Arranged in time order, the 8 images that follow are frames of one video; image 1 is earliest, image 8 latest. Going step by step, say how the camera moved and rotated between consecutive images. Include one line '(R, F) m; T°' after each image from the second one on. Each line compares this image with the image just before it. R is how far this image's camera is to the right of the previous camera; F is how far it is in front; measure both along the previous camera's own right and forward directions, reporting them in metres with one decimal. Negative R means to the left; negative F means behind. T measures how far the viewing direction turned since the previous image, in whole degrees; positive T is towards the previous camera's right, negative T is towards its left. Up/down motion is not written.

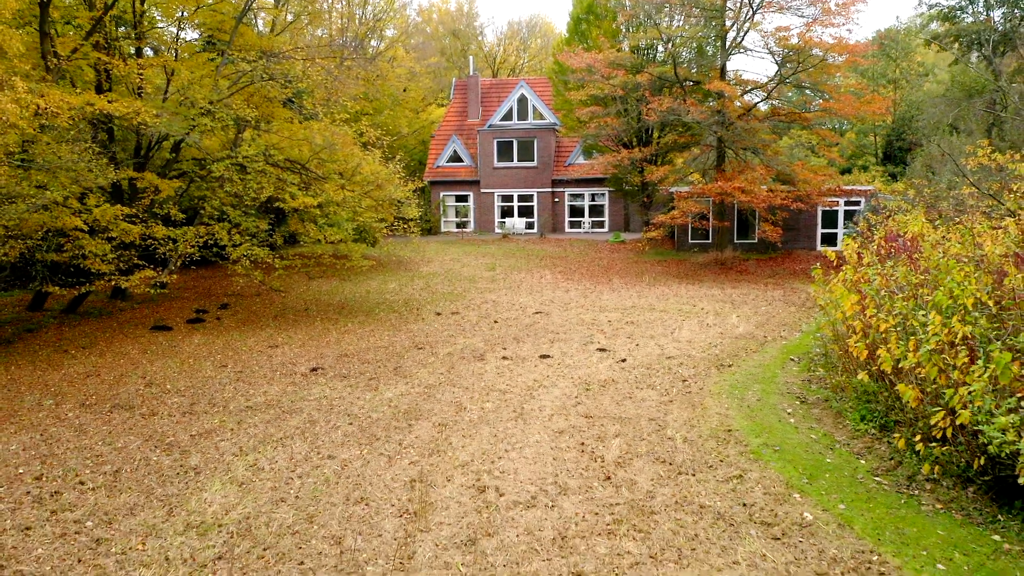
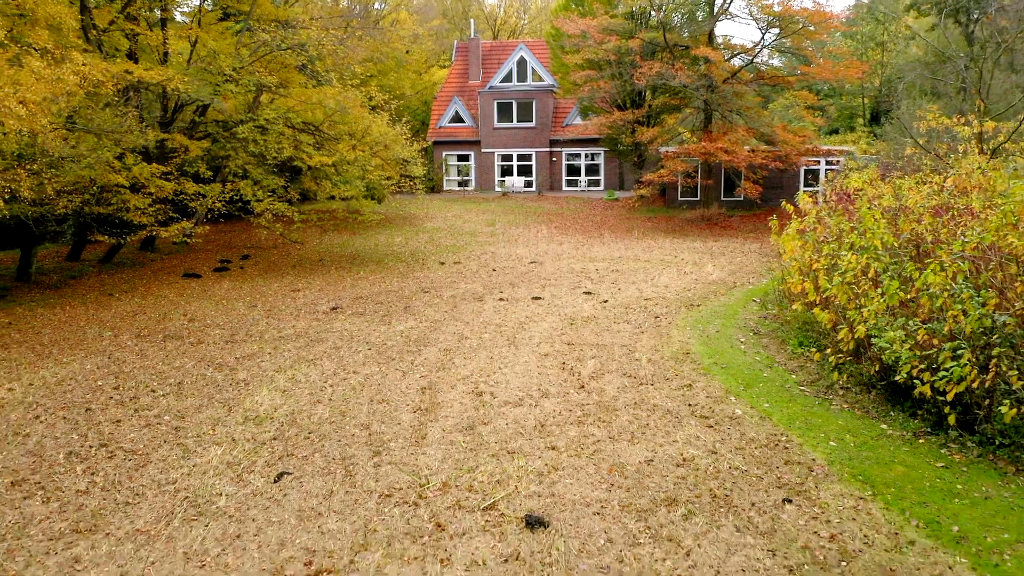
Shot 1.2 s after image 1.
(+0.1, -1.4) m; 0°
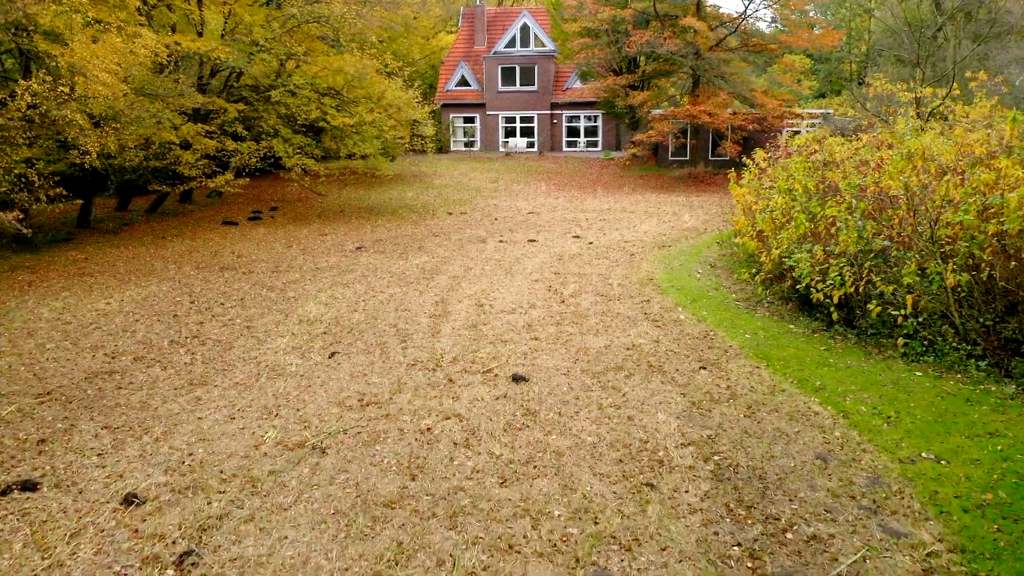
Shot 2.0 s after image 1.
(+0.1, -2.0) m; 0°
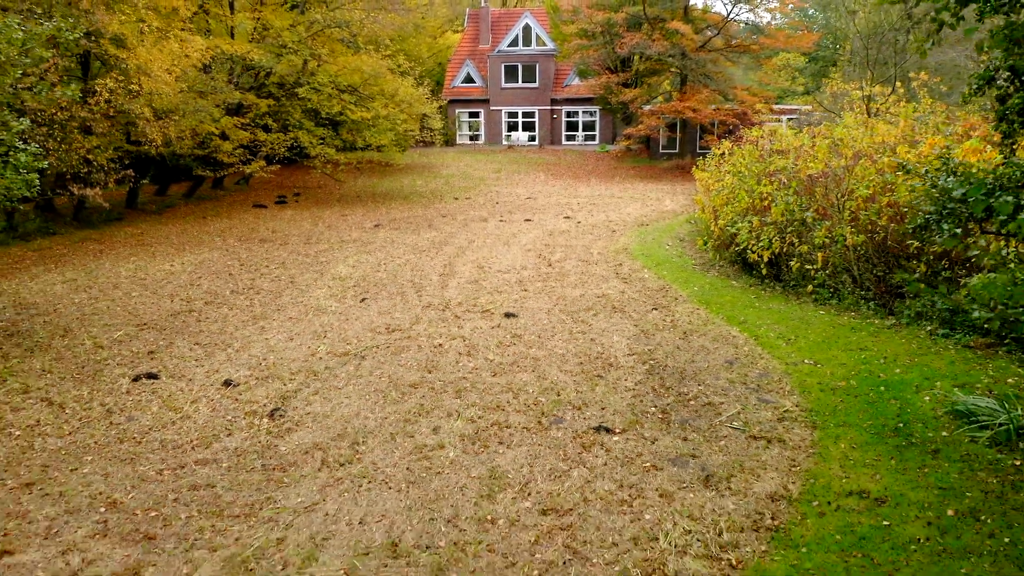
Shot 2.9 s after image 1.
(+0.1, -2.0) m; 0°
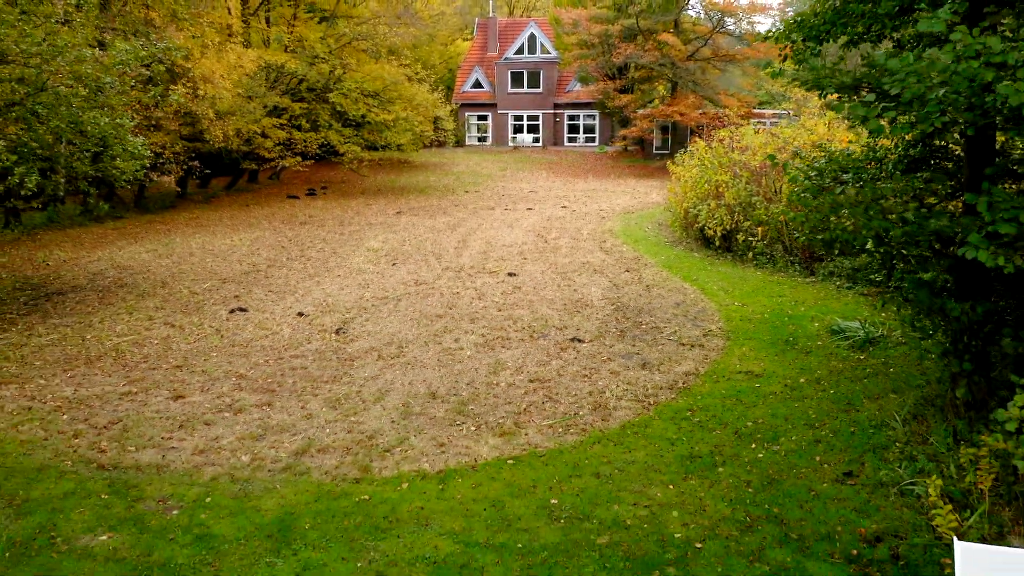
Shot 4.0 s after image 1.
(+0.1, -2.4) m; 0°
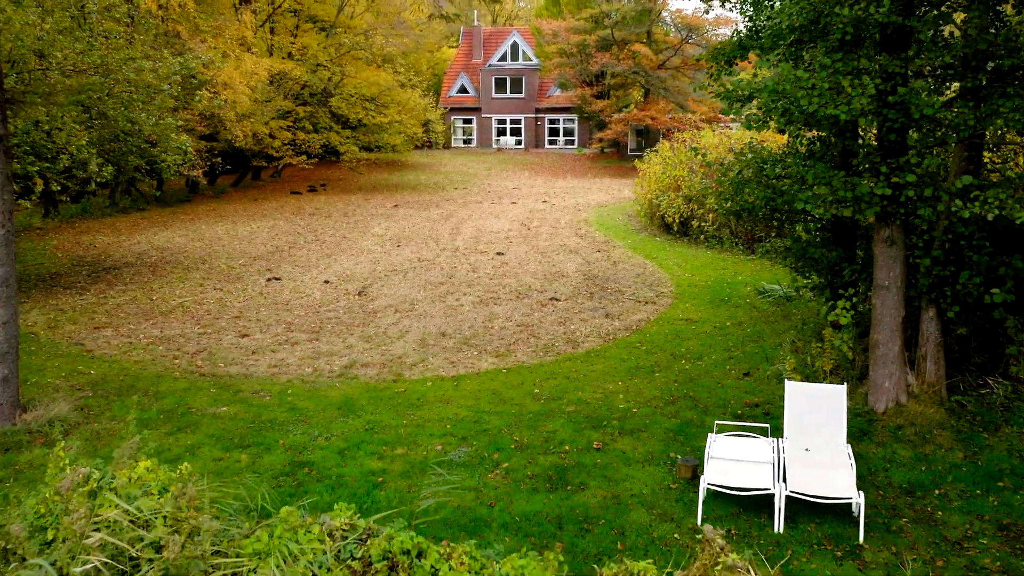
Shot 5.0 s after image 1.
(-0.1, -2.0) m; +1°
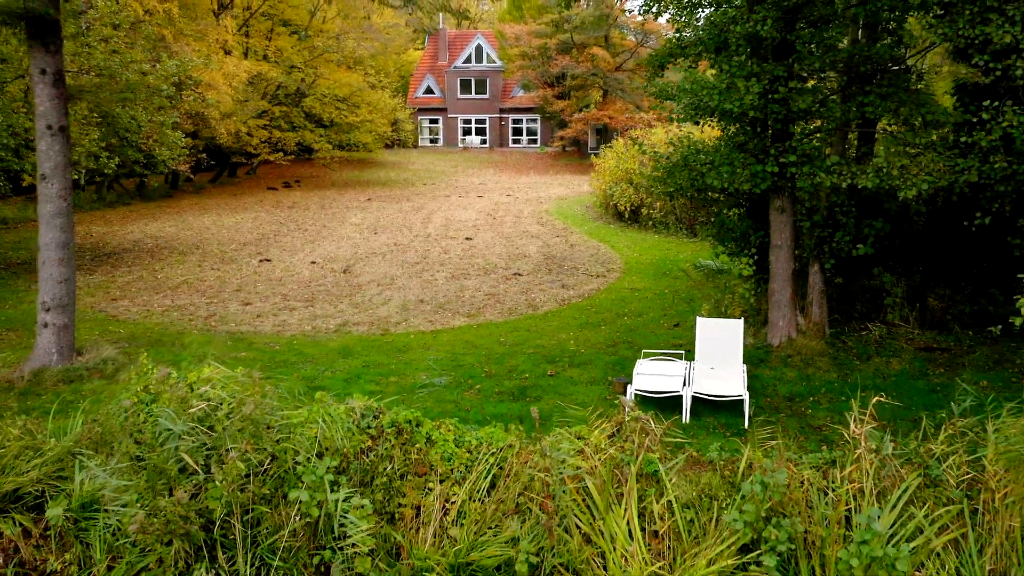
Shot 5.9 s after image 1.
(0.0, -1.4) m; +2°
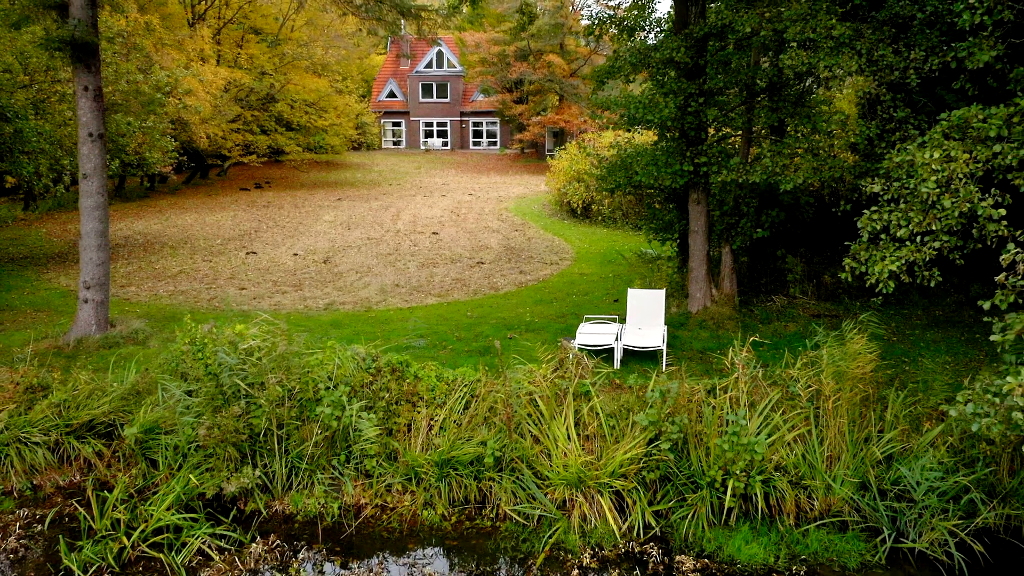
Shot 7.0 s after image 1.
(0.0, -1.5) m; +3°
